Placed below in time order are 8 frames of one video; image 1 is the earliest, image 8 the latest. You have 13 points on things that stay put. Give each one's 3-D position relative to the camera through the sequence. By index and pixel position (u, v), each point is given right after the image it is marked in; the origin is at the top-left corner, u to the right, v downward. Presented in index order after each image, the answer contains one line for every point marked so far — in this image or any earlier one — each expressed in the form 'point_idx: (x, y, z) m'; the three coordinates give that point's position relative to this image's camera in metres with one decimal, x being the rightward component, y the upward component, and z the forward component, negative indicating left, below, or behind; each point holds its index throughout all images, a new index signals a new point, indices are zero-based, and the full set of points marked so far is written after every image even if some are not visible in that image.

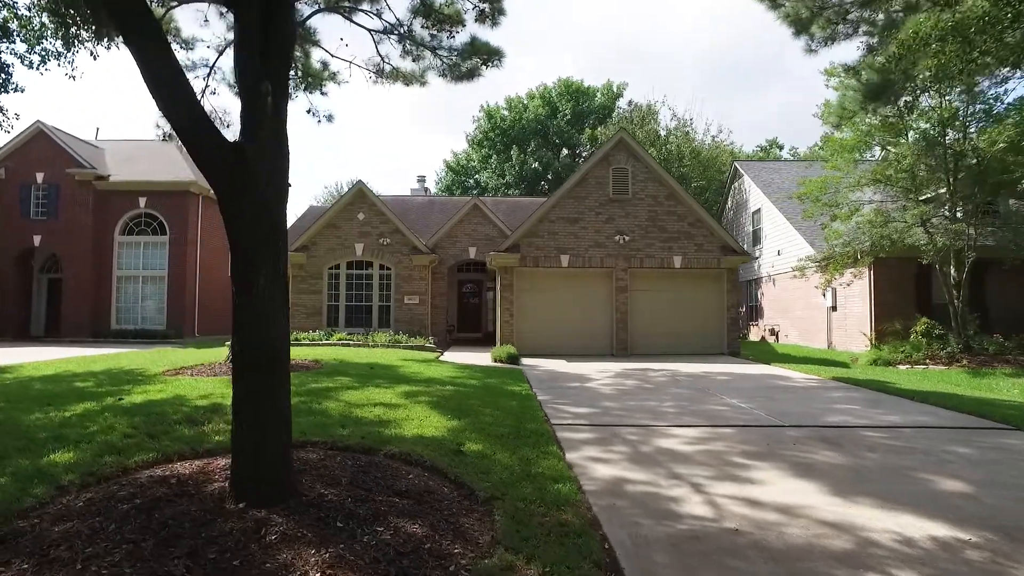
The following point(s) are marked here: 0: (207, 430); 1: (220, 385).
0: (-3.3, -1.5, +6.3) m
1: (-4.5, -1.5, +9.0) m
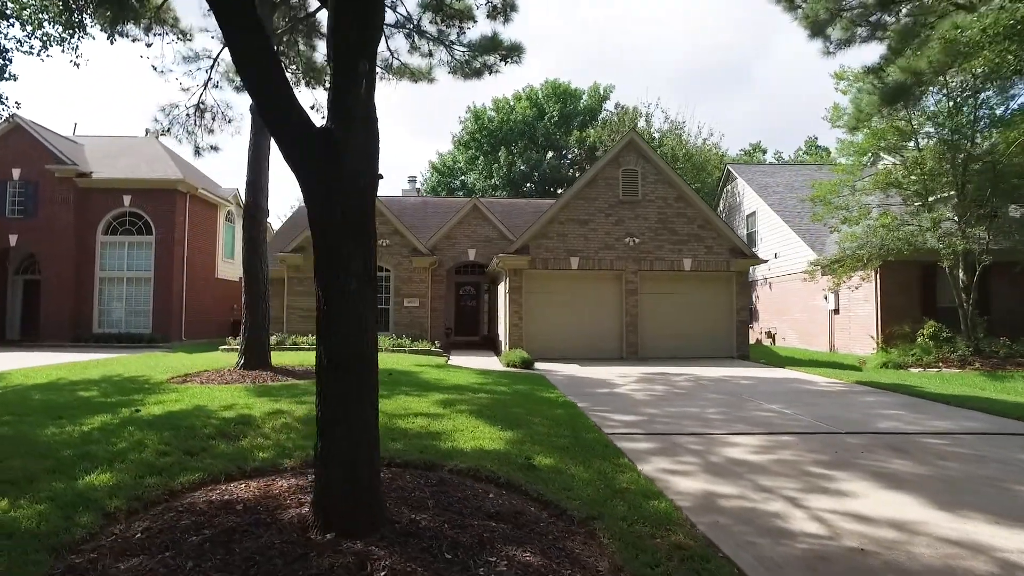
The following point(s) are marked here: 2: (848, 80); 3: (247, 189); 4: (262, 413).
0: (-2.6, -1.6, +5.8) m
1: (-4.0, -1.5, +8.5) m
2: (+8.9, +5.5, +15.5) m
3: (-5.0, +1.9, +11.0) m
4: (-3.0, -1.5, +7.1) m
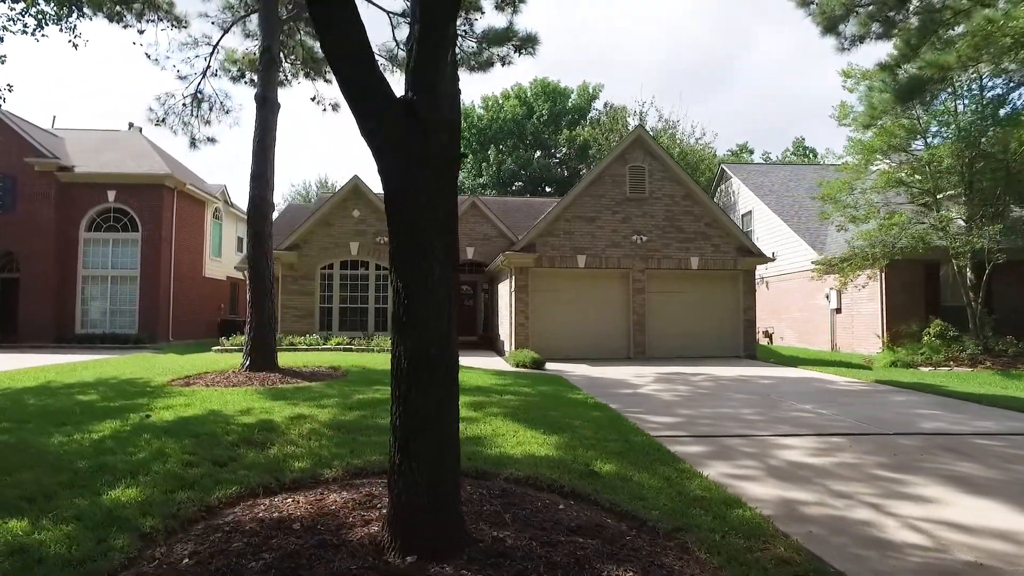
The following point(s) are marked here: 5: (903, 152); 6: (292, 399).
0: (-2.1, -1.5, +5.3) m
1: (-3.6, -1.5, +8.0) m
2: (+9.1, +5.5, +15.4) m
3: (-4.7, +2.0, +10.5) m
4: (-2.6, -1.5, +6.6) m
5: (+9.7, +3.4, +14.7) m
6: (-2.9, -1.5, +7.8) m
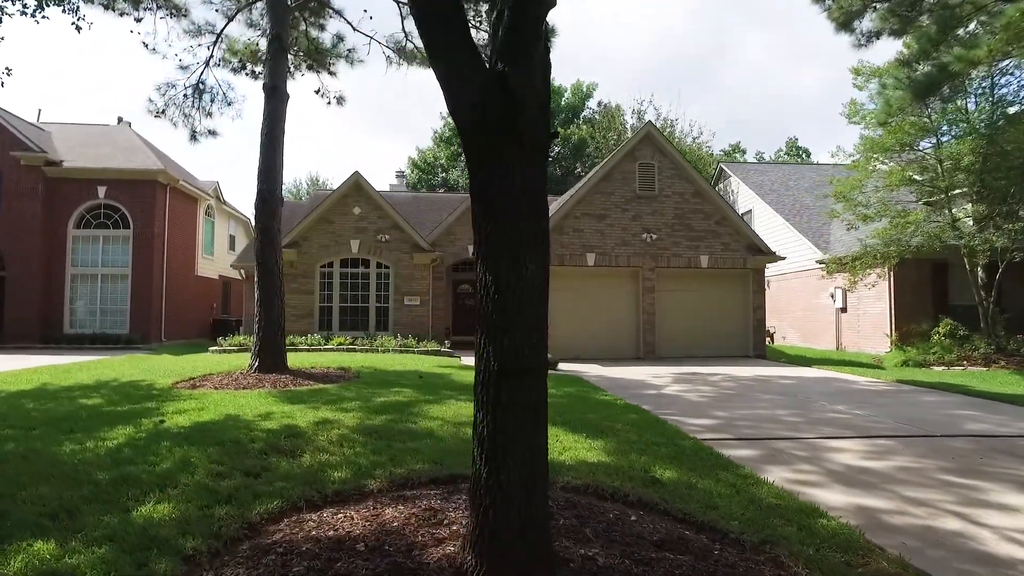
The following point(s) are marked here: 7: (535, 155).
0: (-1.7, -1.5, +5.0) m
1: (-3.2, -1.5, +7.6) m
2: (+9.3, +5.6, +15.3) m
3: (-4.4, +2.0, +10.0) m
4: (-2.2, -1.5, +6.3) m
5: (+10.0, +3.5, +14.6) m
6: (-2.6, -1.5, +7.4) m
7: (+0.1, +0.7, +2.9) m
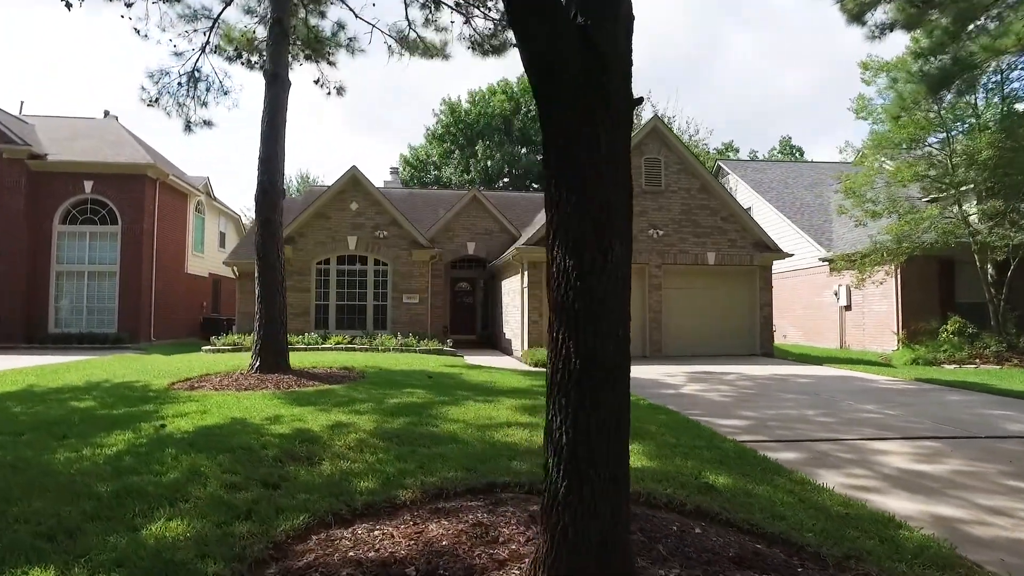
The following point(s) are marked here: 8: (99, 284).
0: (-1.4, -1.4, +4.6) m
1: (-3.0, -1.4, +7.1) m
2: (+9.4, +5.6, +15.1) m
3: (-4.2, +2.1, +9.6) m
4: (-1.9, -1.4, +5.8) m
5: (+10.1, +3.5, +14.4) m
6: (-2.3, -1.4, +7.0) m
7: (+0.5, +0.7, +2.5) m
8: (-13.9, +0.1, +19.6) m
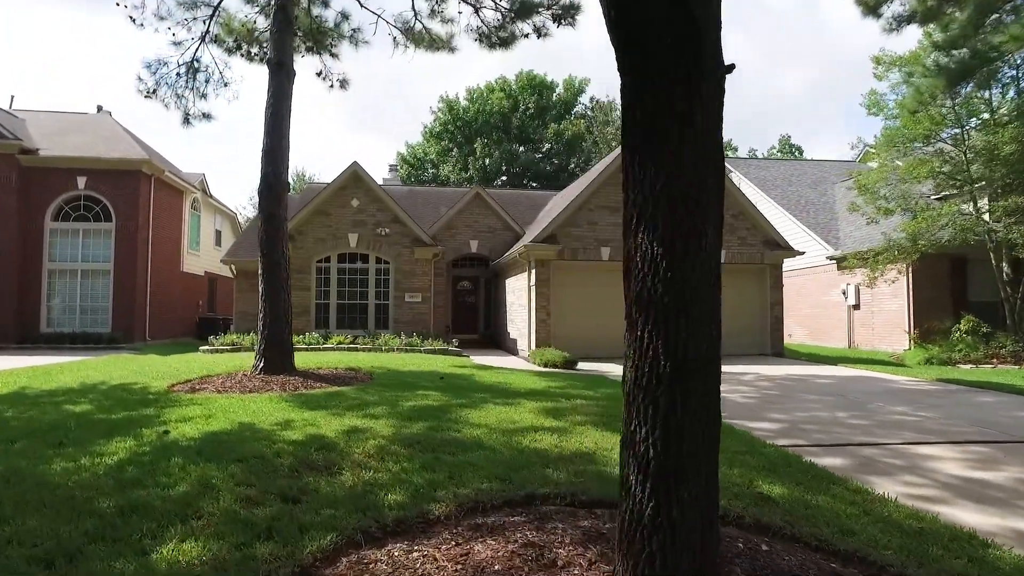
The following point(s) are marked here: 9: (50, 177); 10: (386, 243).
0: (-1.1, -1.4, +4.2) m
1: (-2.7, -1.4, +6.7) m
2: (+9.6, +5.7, +14.8) m
3: (-4.0, +2.1, +9.2) m
4: (-1.6, -1.4, +5.5) m
5: (+10.2, +3.6, +14.2) m
6: (-2.1, -1.4, +6.6) m
7: (+0.7, +0.7, +2.1) m
8: (-13.8, +0.2, +19.2) m
9: (-15.0, +3.6, +18.8) m
10: (-3.8, +1.4, +17.8) m
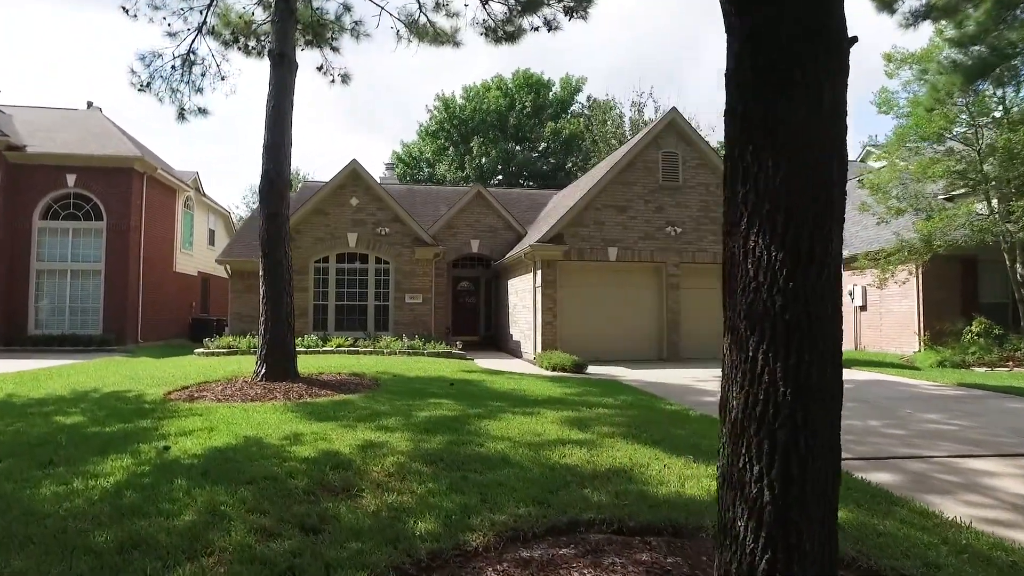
0: (-0.9, -1.4, +3.8) m
1: (-2.5, -1.4, +6.3) m
2: (+9.7, +5.6, +14.6) m
3: (-3.8, +2.1, +8.8) m
4: (-1.4, -1.4, +5.1) m
5: (+10.4, +3.6, +13.9) m
6: (-1.8, -1.4, +6.2) m
7: (+1.0, +0.7, +1.8) m
8: (-13.7, +0.2, +18.6) m
9: (-14.9, +3.6, +18.3) m
10: (-3.7, +1.4, +17.4) m
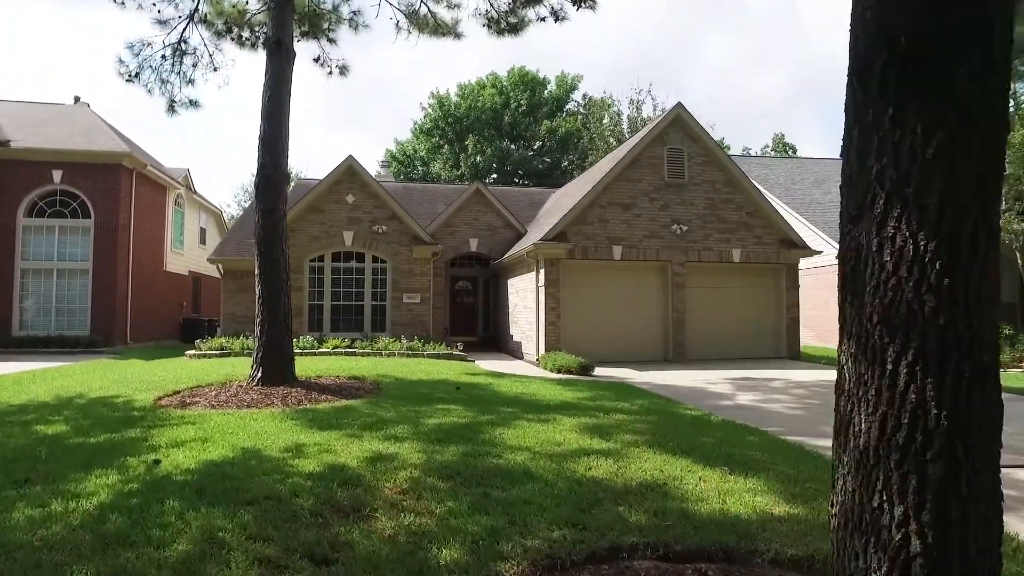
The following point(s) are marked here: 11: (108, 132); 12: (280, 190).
0: (-0.7, -1.4, +3.4) m
1: (-2.3, -1.4, +5.9) m
2: (+9.8, +5.7, +14.3) m
3: (-3.6, +2.1, +8.3) m
4: (-1.2, -1.4, +4.7) m
5: (+10.4, +3.6, +13.7) m
6: (-1.7, -1.4, +5.8) m
7: (+1.2, +0.7, +1.4) m
8: (-13.7, +0.2, +18.1) m
9: (-14.9, +3.6, +17.7) m
10: (-3.7, +1.4, +17.0) m
11: (-13.1, +5.1, +18.9) m
12: (-3.3, +1.4, +8.3) m
